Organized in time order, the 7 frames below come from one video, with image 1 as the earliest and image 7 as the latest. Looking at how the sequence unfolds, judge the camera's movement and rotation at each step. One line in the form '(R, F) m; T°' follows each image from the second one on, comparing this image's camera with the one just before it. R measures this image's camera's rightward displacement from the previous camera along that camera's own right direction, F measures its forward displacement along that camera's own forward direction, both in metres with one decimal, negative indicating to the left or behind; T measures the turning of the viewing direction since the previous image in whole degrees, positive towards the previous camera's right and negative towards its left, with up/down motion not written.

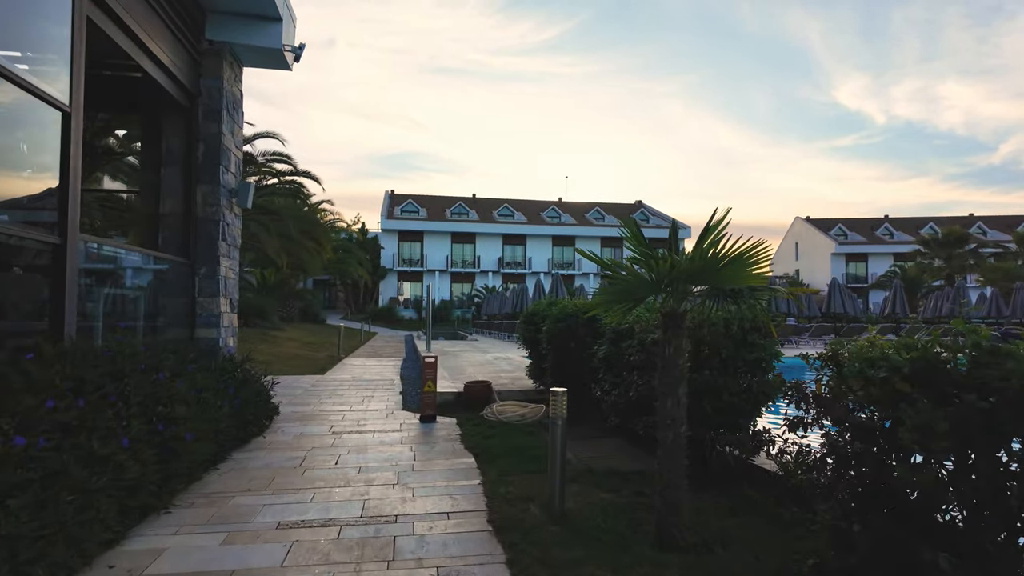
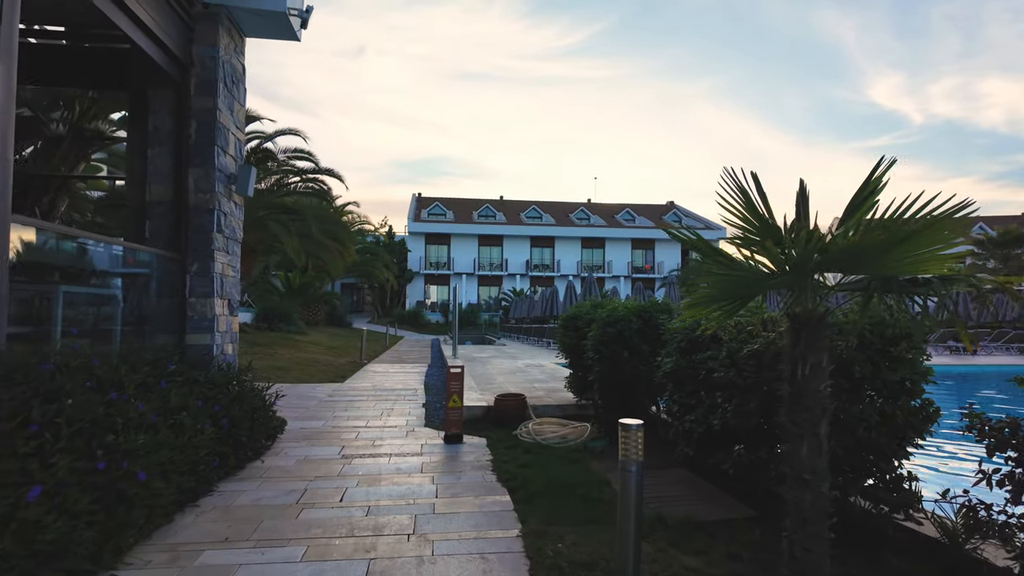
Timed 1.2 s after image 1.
(-0.1, +1.1) m; -3°
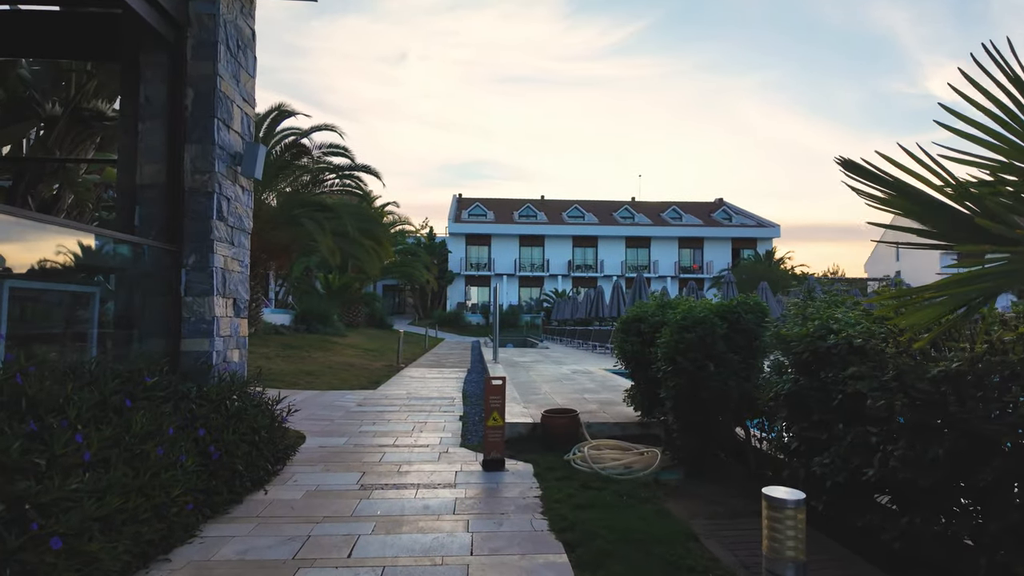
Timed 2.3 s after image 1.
(-0.1, +1.1) m; -4°
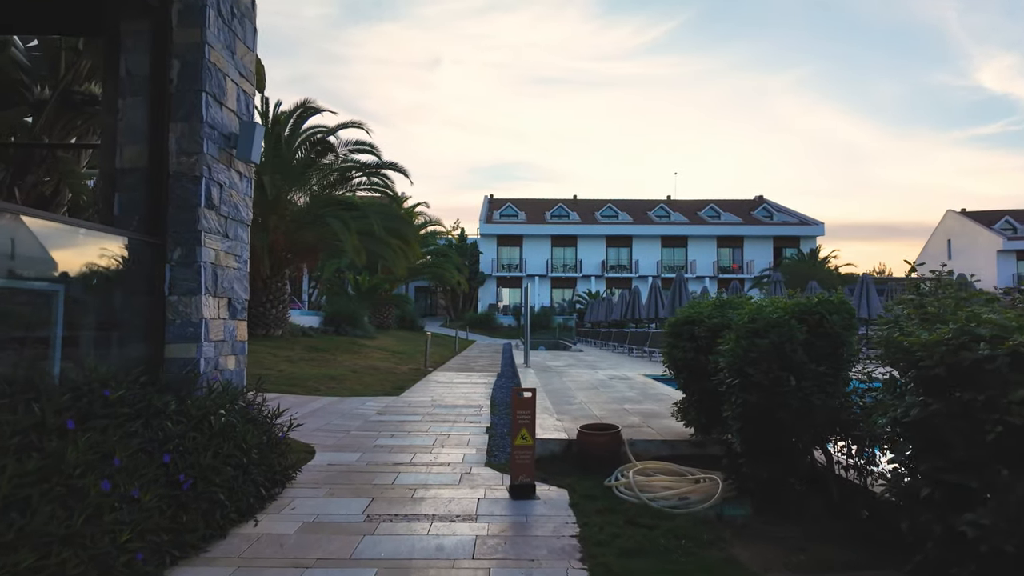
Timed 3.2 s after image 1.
(0.0, +0.8) m; -3°
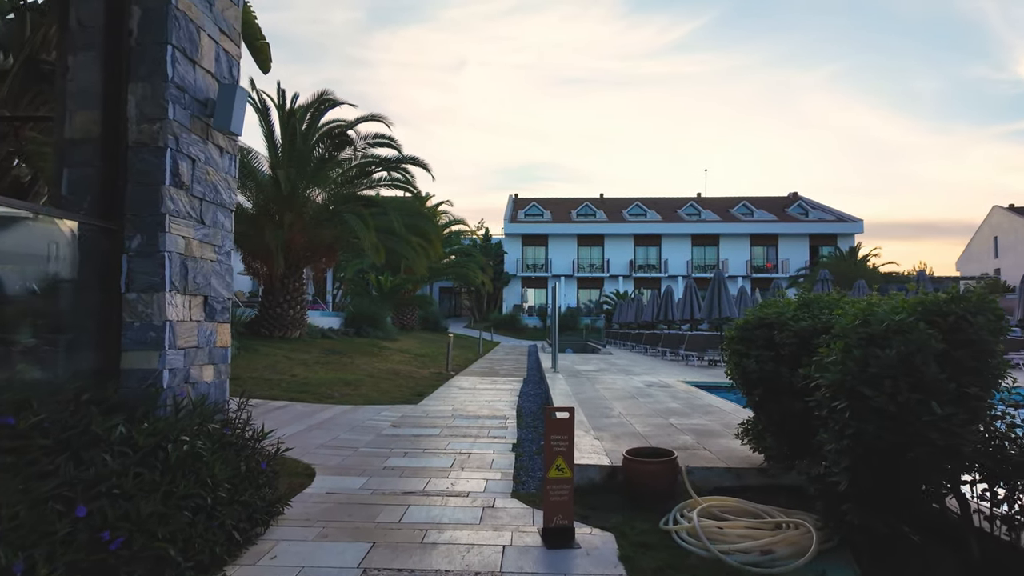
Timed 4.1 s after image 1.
(-0.1, +0.9) m; -2°
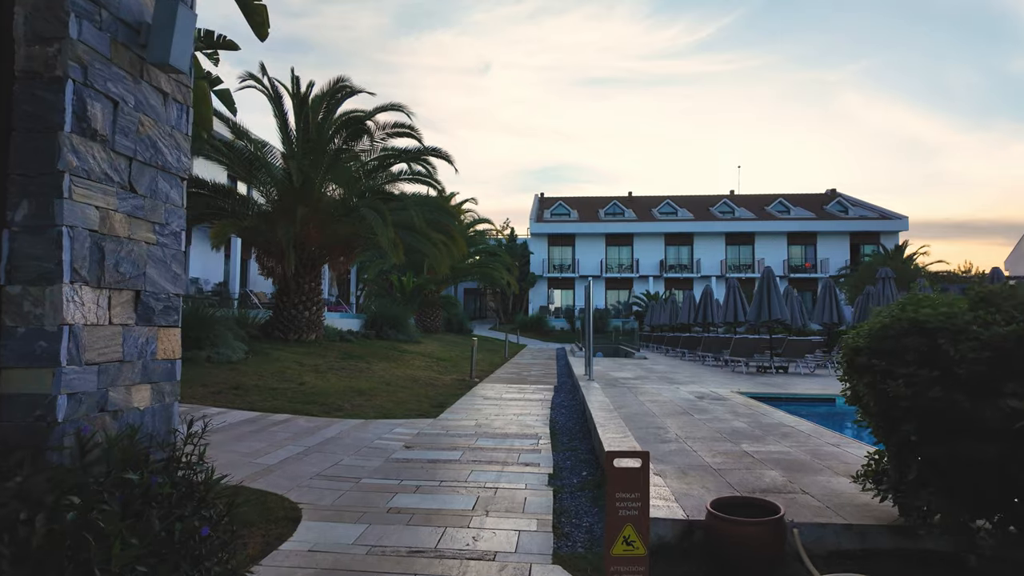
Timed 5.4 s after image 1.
(-0.1, +1.2) m; -2°
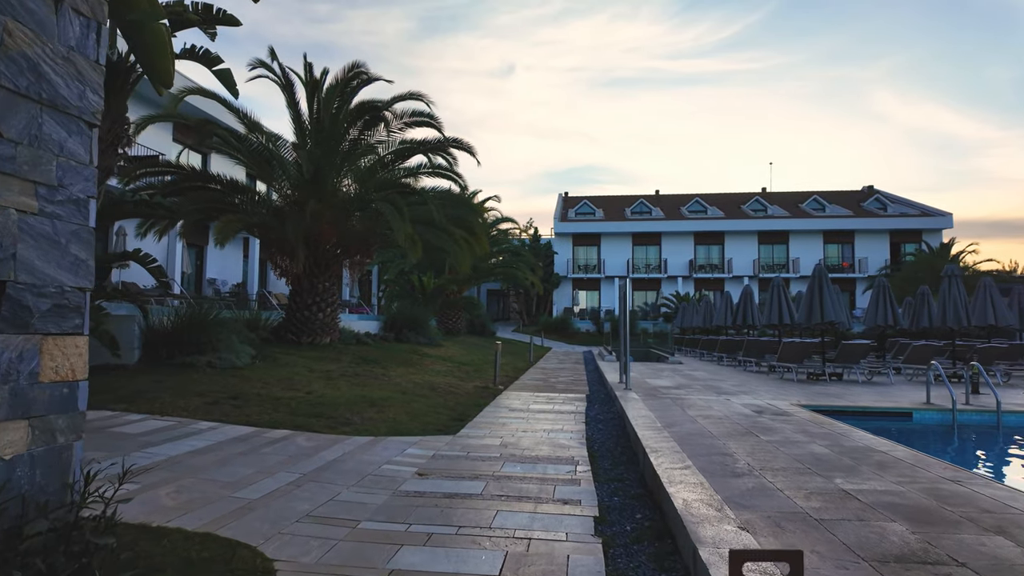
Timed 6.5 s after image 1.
(-0.1, +1.1) m; -2°
